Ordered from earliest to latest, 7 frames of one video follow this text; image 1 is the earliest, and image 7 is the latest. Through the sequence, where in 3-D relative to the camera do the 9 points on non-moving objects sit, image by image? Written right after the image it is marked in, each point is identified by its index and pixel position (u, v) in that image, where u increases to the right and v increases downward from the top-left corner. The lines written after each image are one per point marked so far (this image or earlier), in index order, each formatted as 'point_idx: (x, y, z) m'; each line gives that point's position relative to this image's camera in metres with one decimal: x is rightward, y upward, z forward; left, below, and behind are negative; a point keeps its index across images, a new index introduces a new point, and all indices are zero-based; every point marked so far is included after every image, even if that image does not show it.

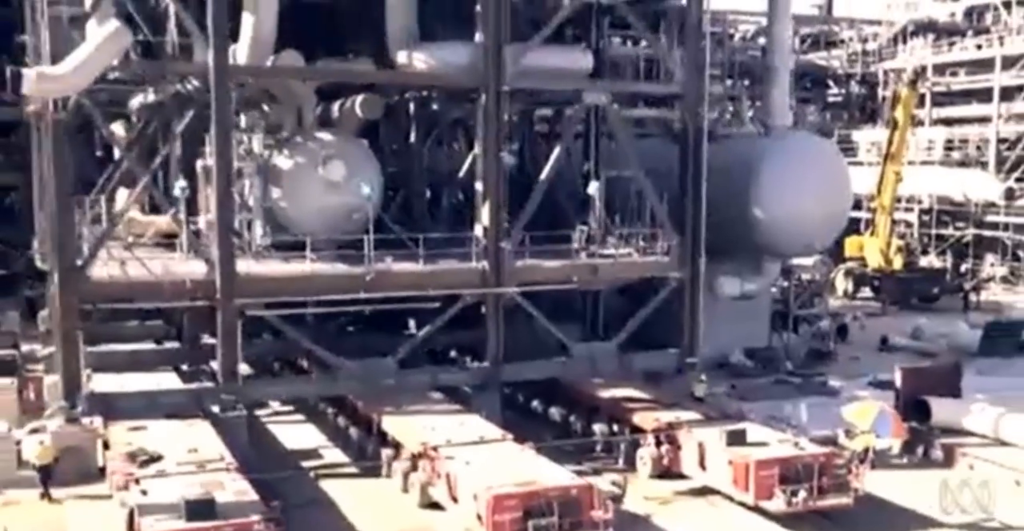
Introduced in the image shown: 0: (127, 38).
0: (-4.7, +2.7, +14.3) m
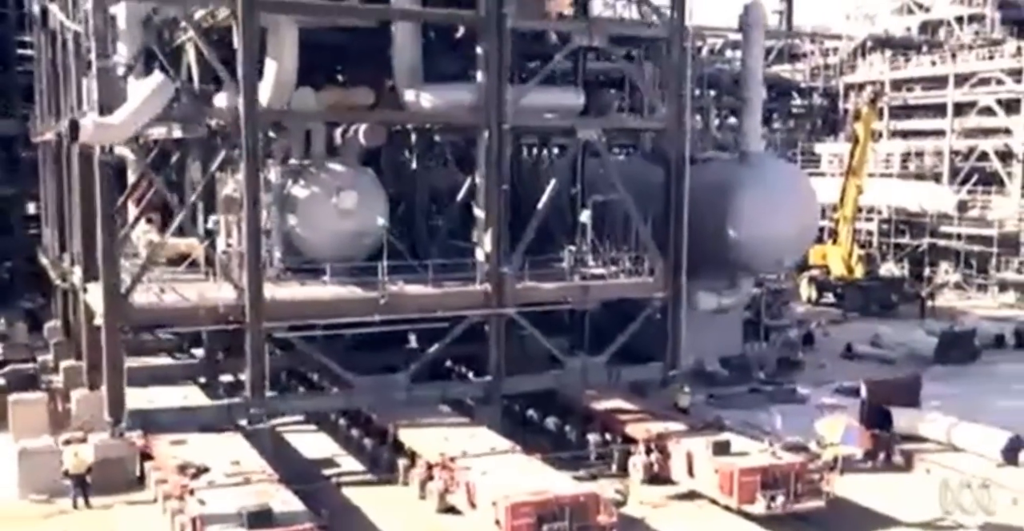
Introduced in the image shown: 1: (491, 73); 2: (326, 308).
0: (-4.5, +2.3, +15.7) m
1: (-0.3, +3.1, +19.1) m
2: (-2.8, -0.7, +17.9) m
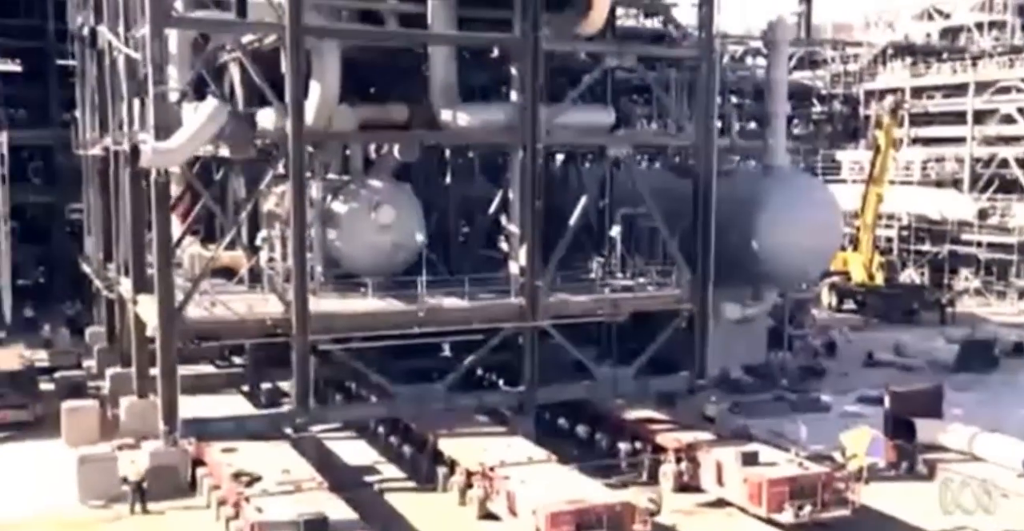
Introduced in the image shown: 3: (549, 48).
0: (-4.0, +2.1, +16.5) m
1: (+0.2, +2.9, +19.8) m
2: (-2.3, -0.9, +18.7) m
3: (+0.6, +3.7, +19.9) m
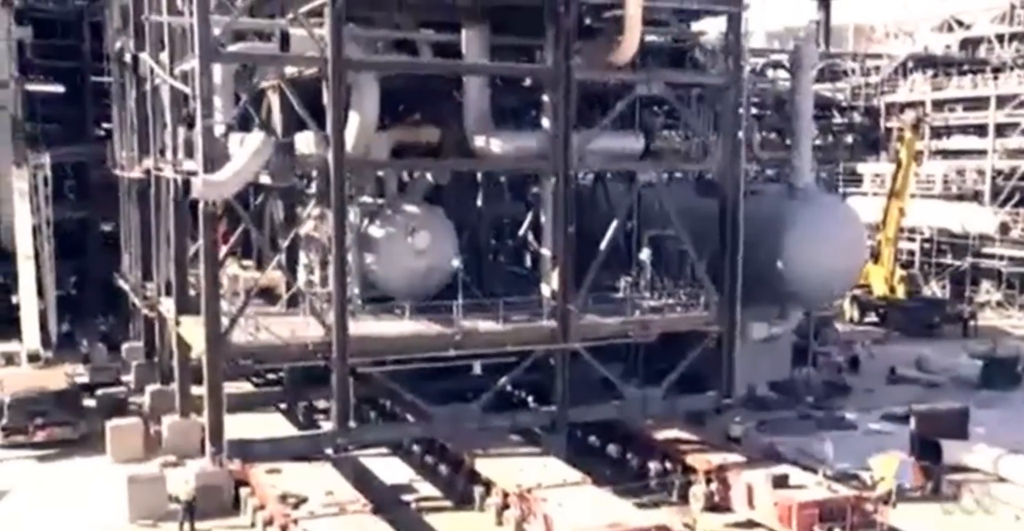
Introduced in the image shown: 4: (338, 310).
0: (-3.5, +1.7, +17.0) m
1: (+0.8, +2.5, +20.3) m
2: (-1.7, -1.3, +19.2) m
3: (+1.2, +3.3, +20.4) m
4: (-2.8, -0.7, +18.6) m
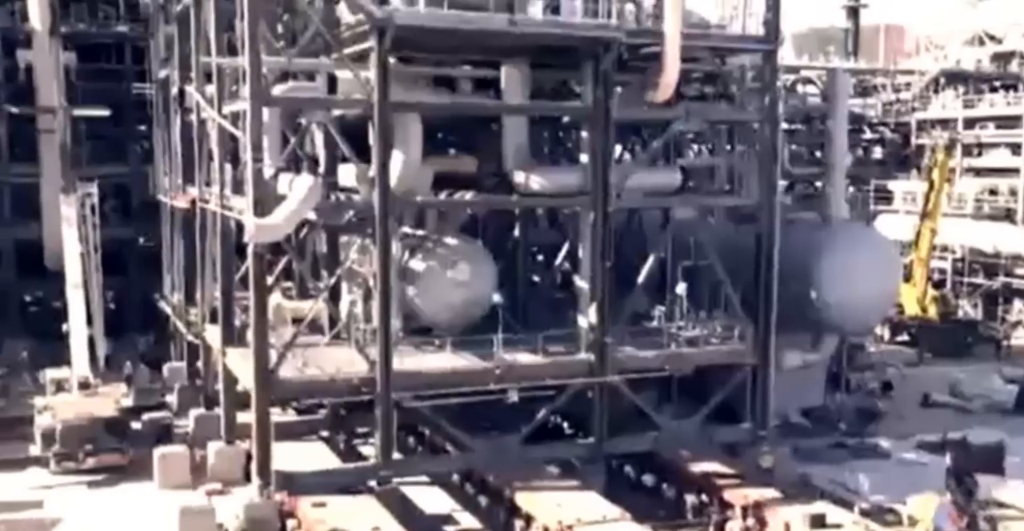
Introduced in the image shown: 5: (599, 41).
0: (-2.9, +1.1, +17.5) m
1: (+1.5, +1.9, +20.7) m
2: (-1.1, -1.9, +19.6) m
3: (+1.9, +2.7, +20.8) m
4: (-2.1, -1.3, +19.0) m
5: (+1.5, +3.8, +19.8) m
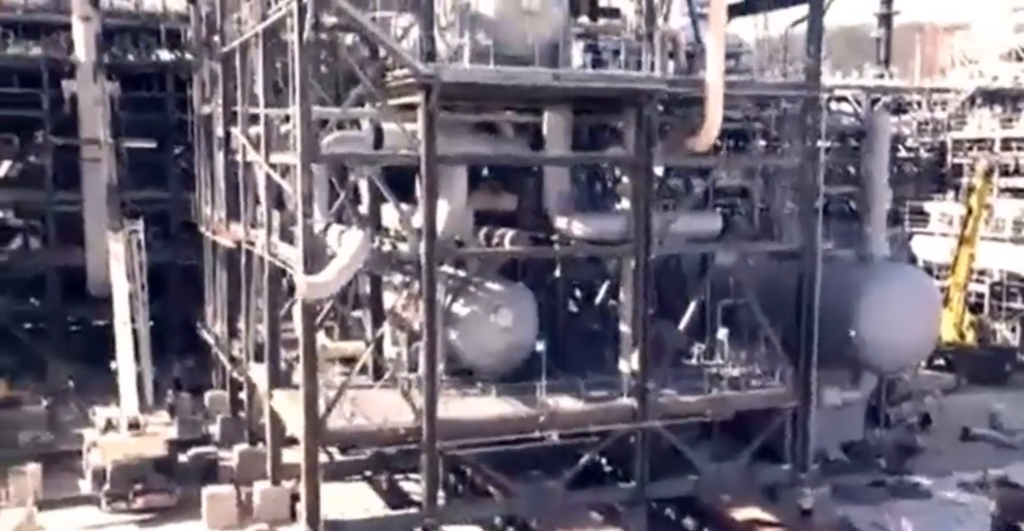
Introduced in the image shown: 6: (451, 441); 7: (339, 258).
0: (-2.2, +0.3, +17.8) m
1: (+2.3, +1.0, +20.9) m
2: (-0.3, -2.7, +19.9) m
3: (+2.7, +1.8, +20.9) m
4: (-1.4, -2.1, +19.3) m
5: (+2.2, +3.0, +19.9) m
6: (-1.0, -2.9, +19.6) m
7: (-2.6, +0.1, +17.8) m
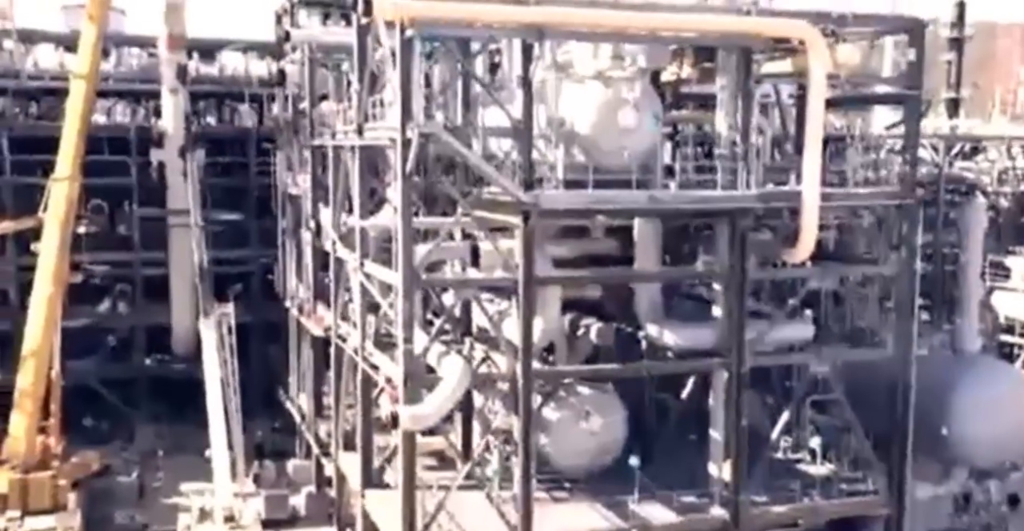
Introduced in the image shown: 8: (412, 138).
0: (-0.7, -1.7, +18.0) m
1: (+3.9, -0.9, +20.9) m
2: (+1.2, -4.7, +20.0) m
3: (+4.3, -0.2, +20.9) m
4: (+0.2, -4.1, +19.5) m
5: (+3.8, +1.0, +20.0) m
6: (+0.5, -4.9, +19.7) m
7: (-1.1, -1.8, +18.1) m
8: (-1.6, +2.0, +18.1) m
